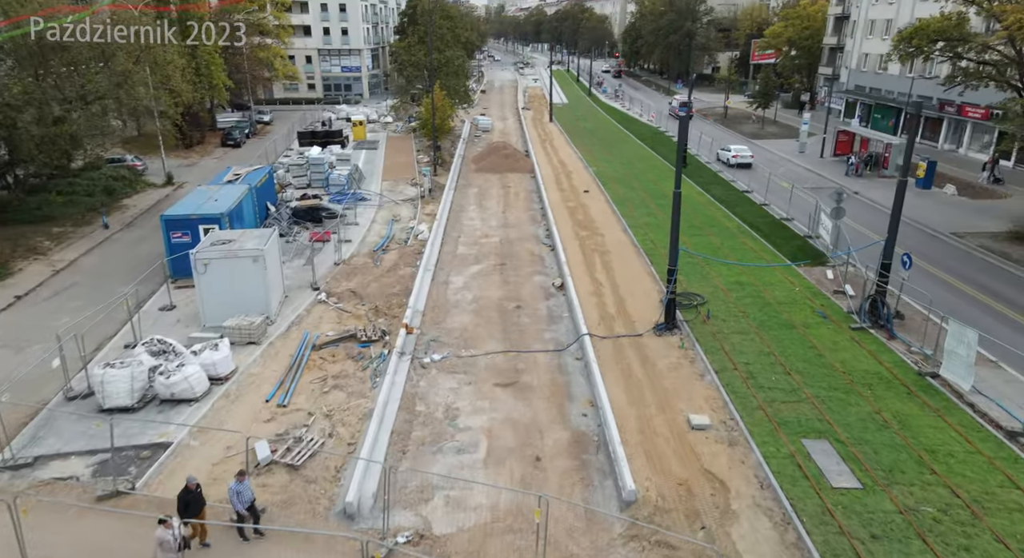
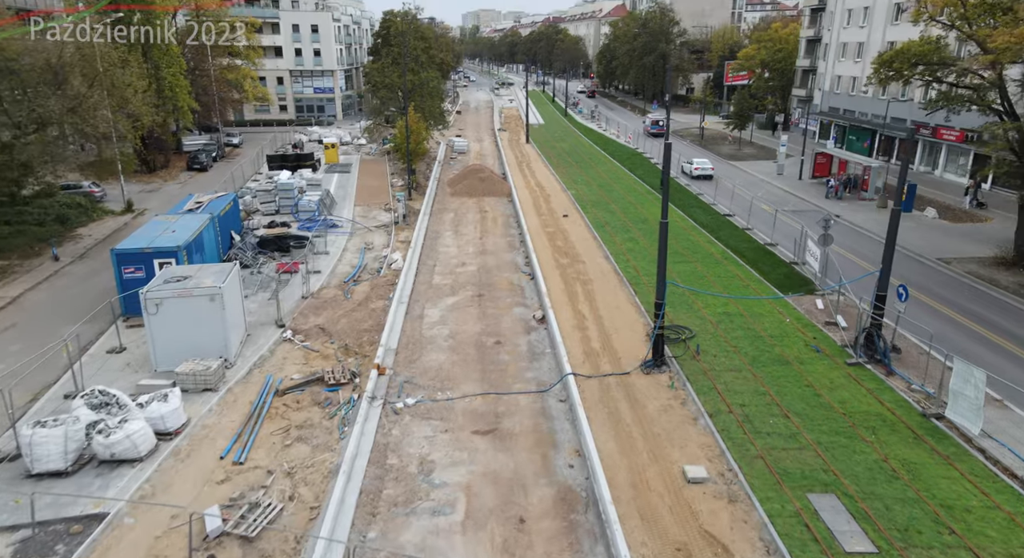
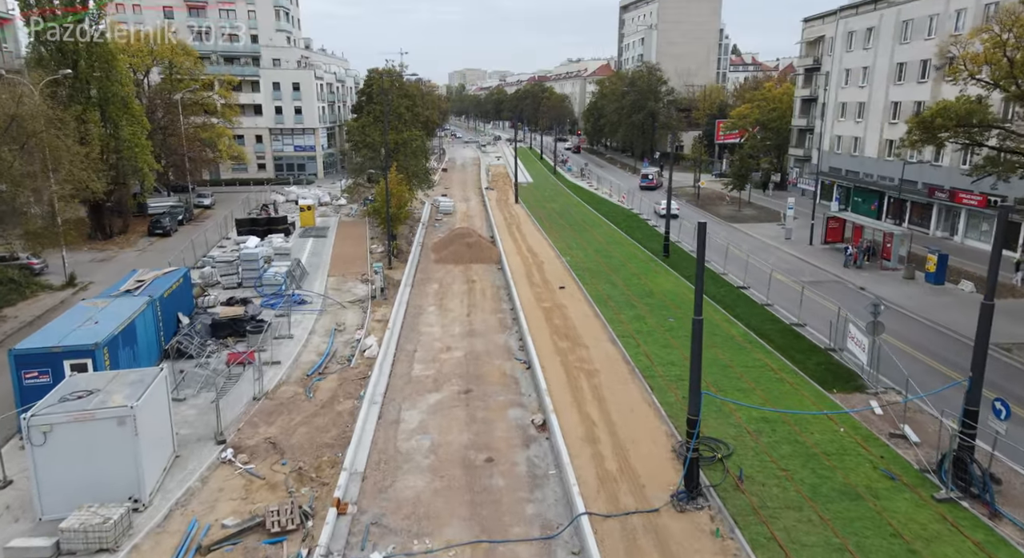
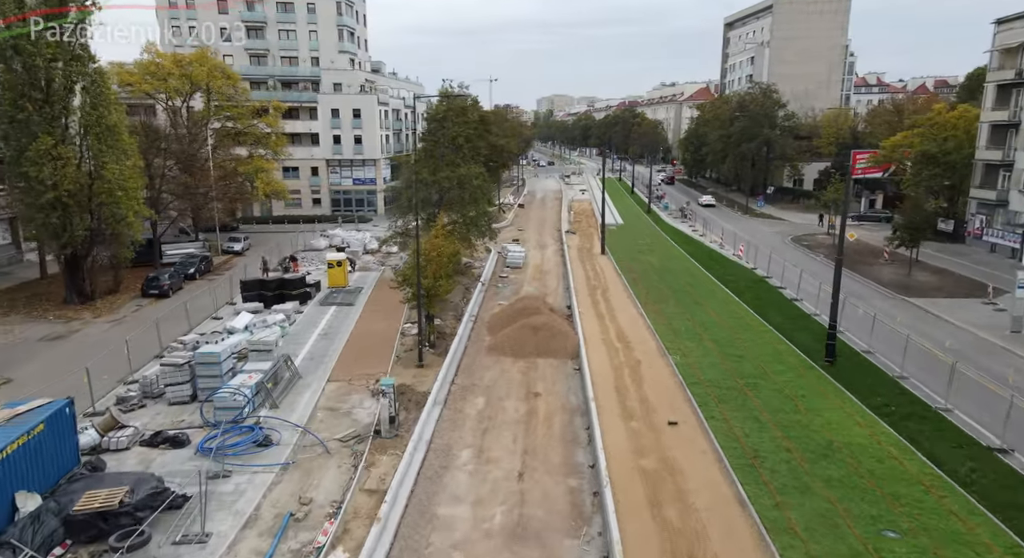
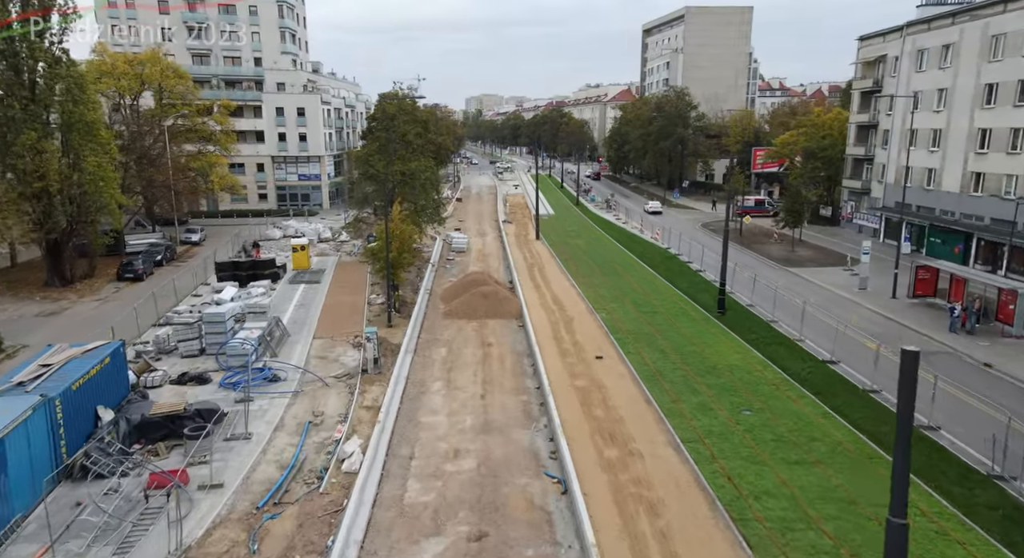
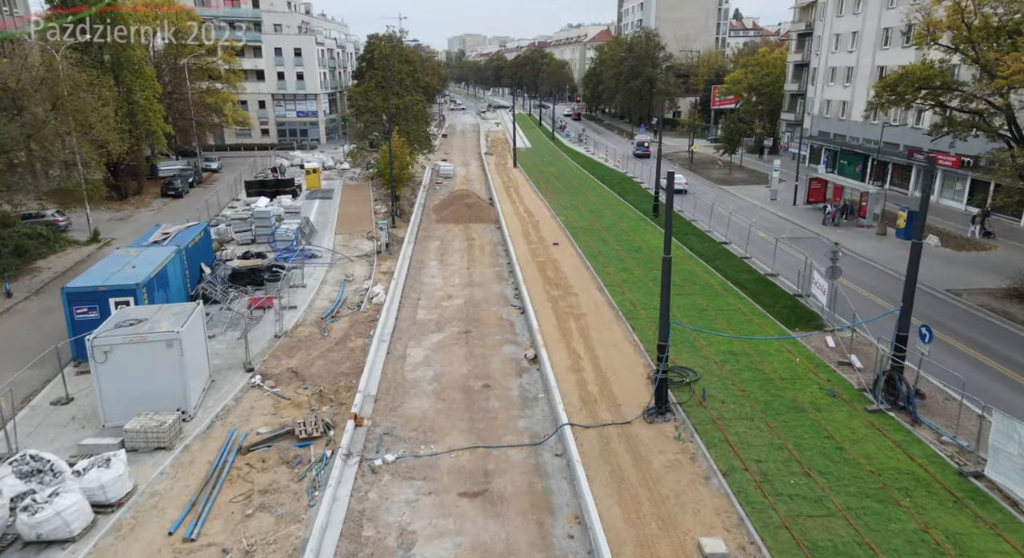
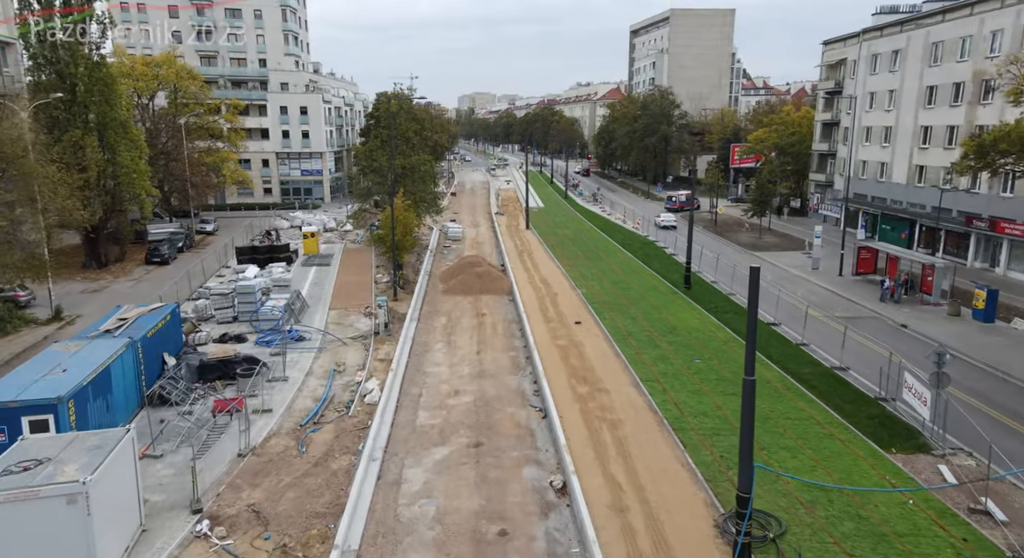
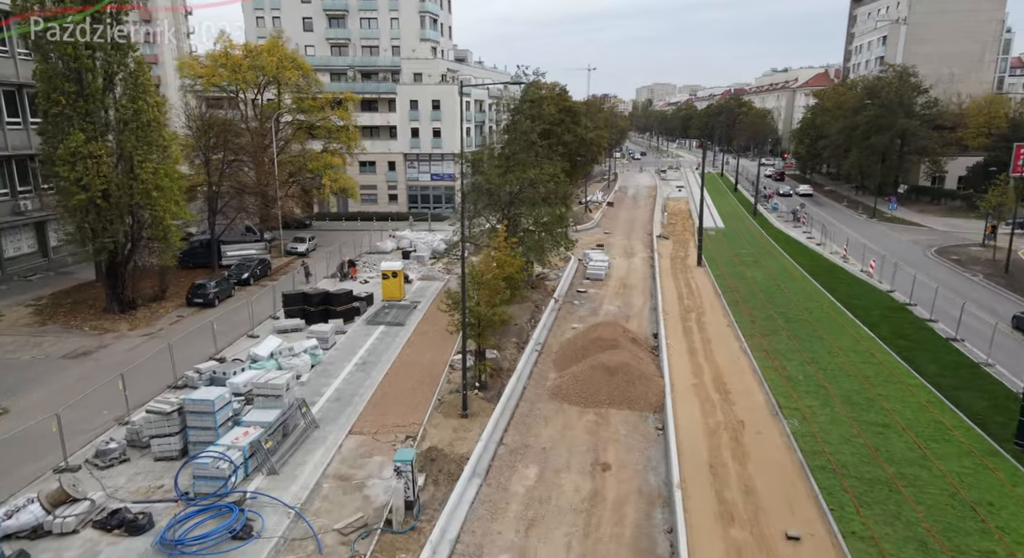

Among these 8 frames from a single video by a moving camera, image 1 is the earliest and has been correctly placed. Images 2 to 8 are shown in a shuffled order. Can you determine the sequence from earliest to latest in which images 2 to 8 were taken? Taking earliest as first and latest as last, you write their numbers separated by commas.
2, 6, 3, 7, 5, 4, 8
